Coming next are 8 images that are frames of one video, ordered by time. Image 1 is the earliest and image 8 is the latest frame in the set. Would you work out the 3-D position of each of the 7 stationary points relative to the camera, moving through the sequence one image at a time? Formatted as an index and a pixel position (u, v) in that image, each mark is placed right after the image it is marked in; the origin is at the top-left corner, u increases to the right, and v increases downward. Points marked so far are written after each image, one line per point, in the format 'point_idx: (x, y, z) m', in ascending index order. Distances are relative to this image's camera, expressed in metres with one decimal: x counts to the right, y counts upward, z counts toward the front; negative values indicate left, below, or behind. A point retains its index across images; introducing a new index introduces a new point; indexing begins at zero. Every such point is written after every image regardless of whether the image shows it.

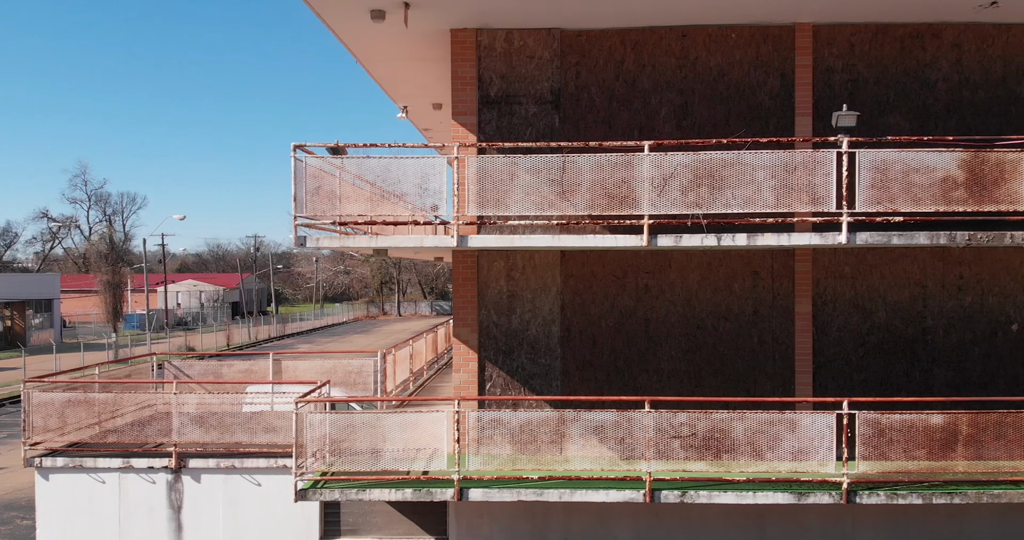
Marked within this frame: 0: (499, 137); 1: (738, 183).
0: (-0.1, +1.1, +9.4) m
1: (+1.6, +0.6, +8.1) m
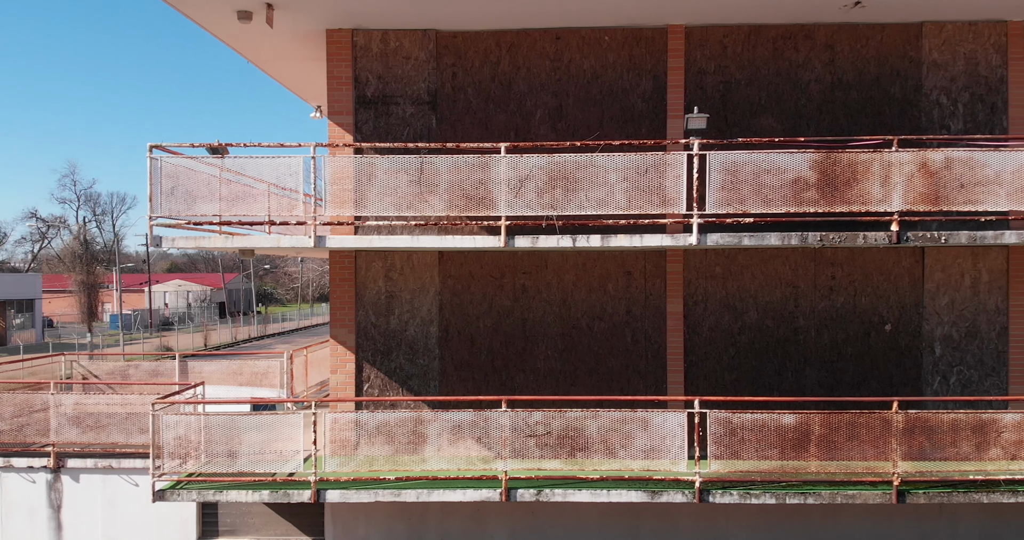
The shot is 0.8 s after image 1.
0: (-1.2, +1.1, +9.4) m
1: (+0.6, +0.6, +8.2) m
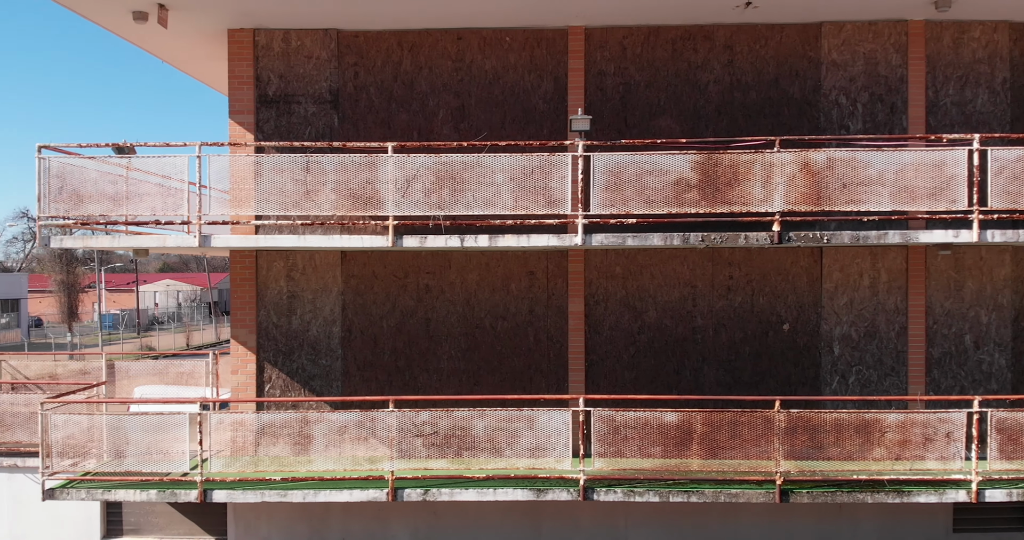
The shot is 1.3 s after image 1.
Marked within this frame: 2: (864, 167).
0: (-2.0, +1.1, +9.5) m
1: (-0.3, +0.6, +8.2) m
2: (+2.6, +0.7, +8.1) m
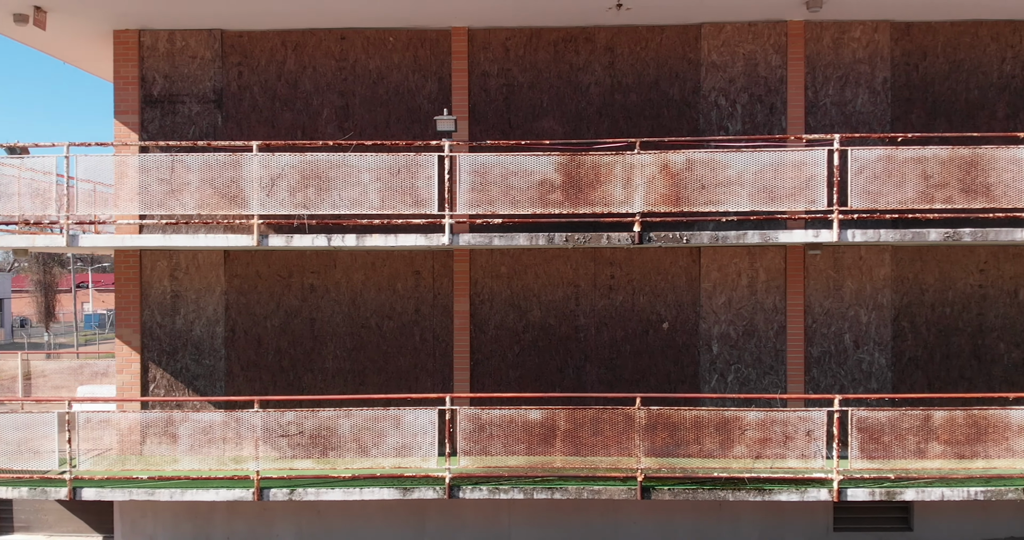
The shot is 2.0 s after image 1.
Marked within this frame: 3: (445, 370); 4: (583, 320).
0: (-3.0, +1.1, +9.5) m
1: (-1.3, +0.6, +8.2) m
2: (+1.6, +0.7, +8.1) m
3: (-0.6, -0.9, +9.5) m
4: (+0.6, -0.4, +9.5) m
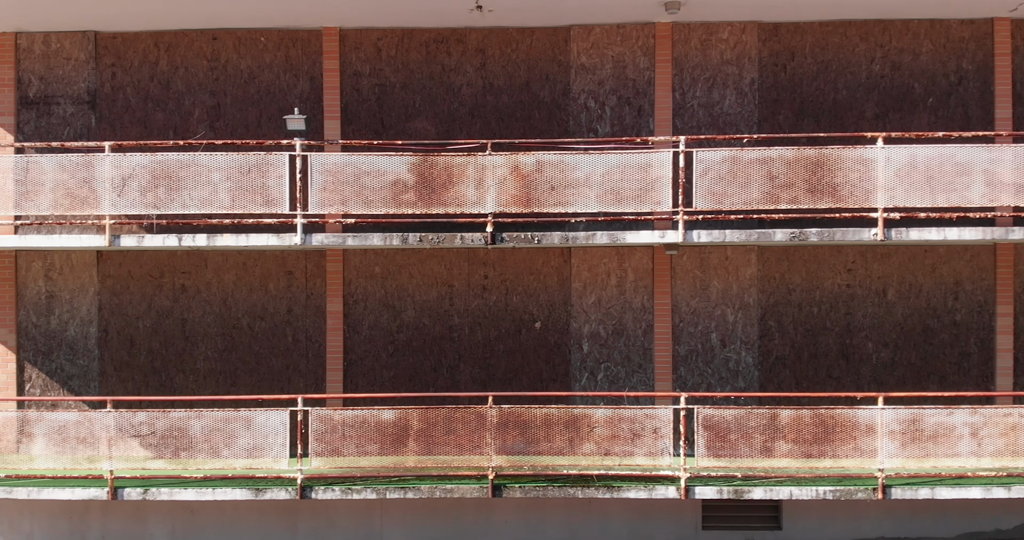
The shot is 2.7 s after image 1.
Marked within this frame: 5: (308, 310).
0: (-4.1, +1.1, +9.6) m
1: (-2.4, +0.6, +8.3) m
2: (+0.4, +0.7, +8.1) m
3: (-1.7, -0.9, +9.5) m
4: (-0.5, -0.4, +9.5) m
5: (-1.8, -0.3, +9.5) m
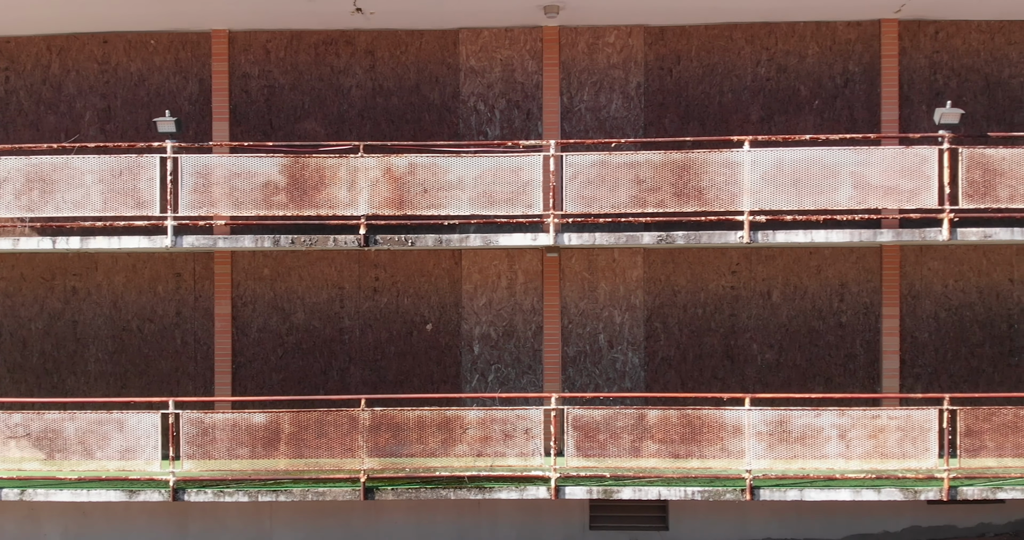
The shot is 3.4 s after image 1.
0: (-5.1, +1.1, +9.6) m
1: (-3.3, +0.6, +8.3) m
2: (-0.5, +0.7, +8.2) m
3: (-2.6, -0.9, +9.6) m
4: (-1.4, -0.5, +9.5) m
5: (-2.7, -0.4, +9.6) m
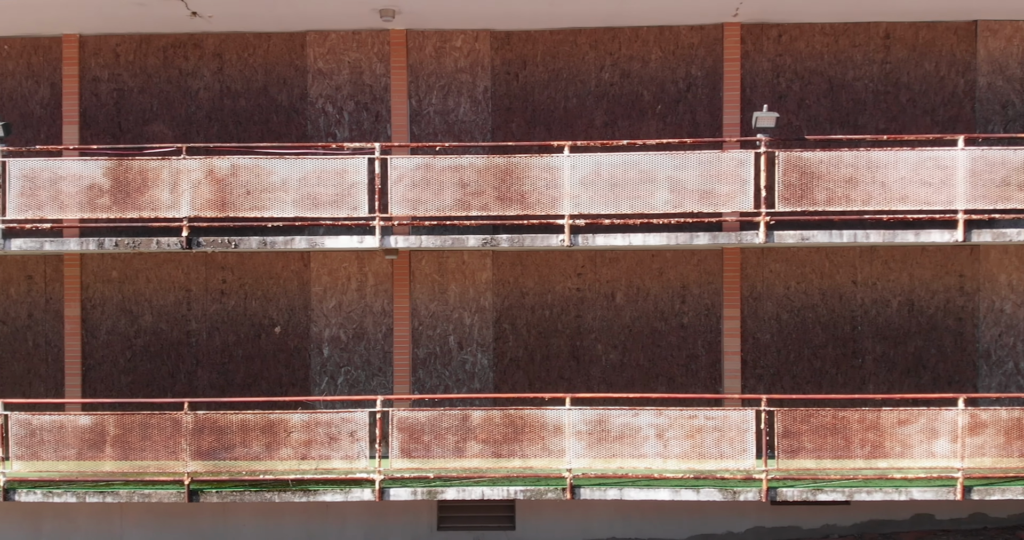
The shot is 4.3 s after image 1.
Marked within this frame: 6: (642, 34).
0: (-6.4, +1.1, +9.7) m
1: (-4.7, +0.6, +8.4) m
2: (-1.9, +0.7, +8.2) m
3: (-4.0, -0.9, +9.6) m
4: (-2.8, -0.5, +9.6) m
5: (-4.0, -0.4, +9.7) m
6: (+1.1, +2.0, +9.5) m
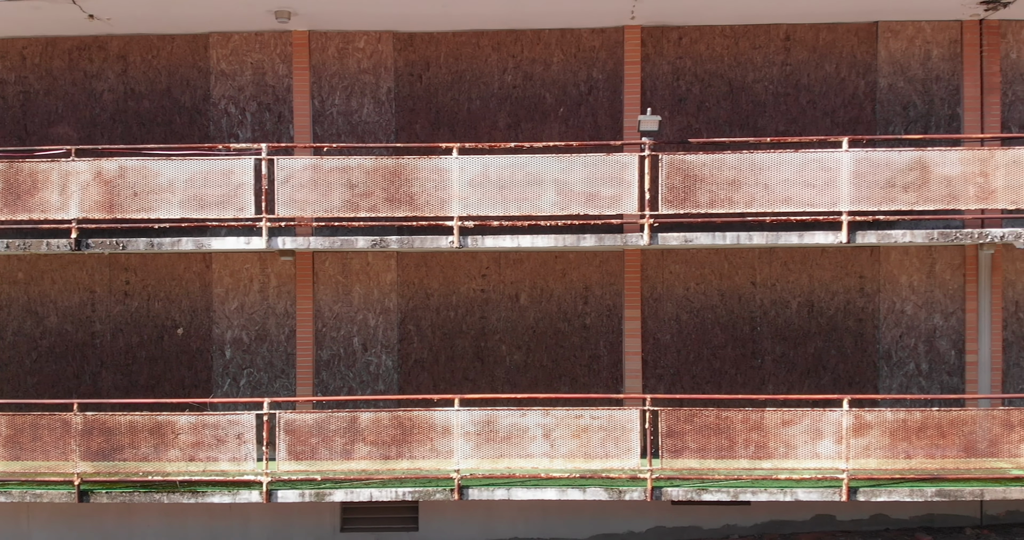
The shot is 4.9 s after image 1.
0: (-7.2, +1.1, +9.8) m
1: (-5.5, +0.6, +8.5) m
2: (-2.7, +0.7, +8.3) m
3: (-4.8, -0.9, +9.7) m
4: (-3.6, -0.5, +9.7) m
5: (-4.9, -0.4, +9.7) m
6: (+0.3, +2.0, +9.6) m
